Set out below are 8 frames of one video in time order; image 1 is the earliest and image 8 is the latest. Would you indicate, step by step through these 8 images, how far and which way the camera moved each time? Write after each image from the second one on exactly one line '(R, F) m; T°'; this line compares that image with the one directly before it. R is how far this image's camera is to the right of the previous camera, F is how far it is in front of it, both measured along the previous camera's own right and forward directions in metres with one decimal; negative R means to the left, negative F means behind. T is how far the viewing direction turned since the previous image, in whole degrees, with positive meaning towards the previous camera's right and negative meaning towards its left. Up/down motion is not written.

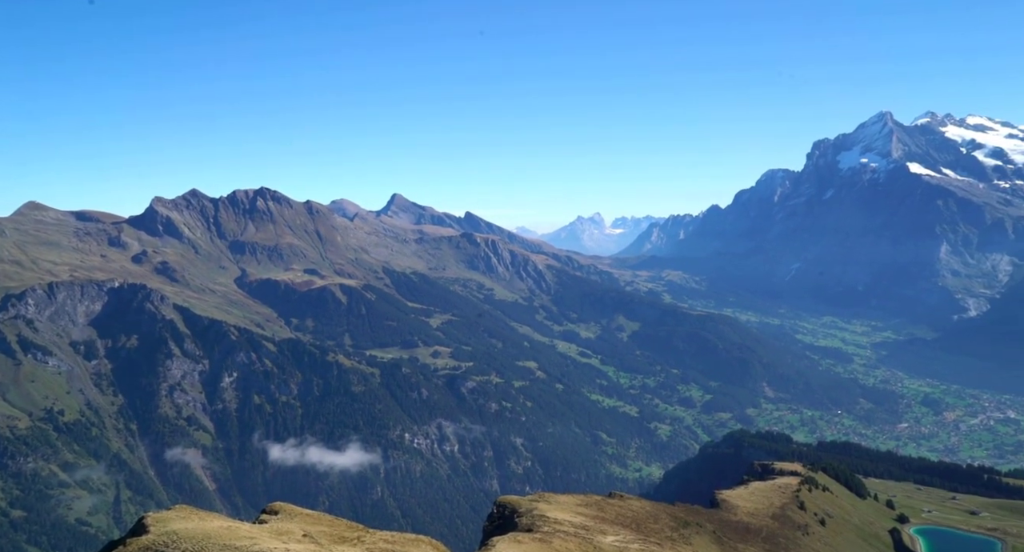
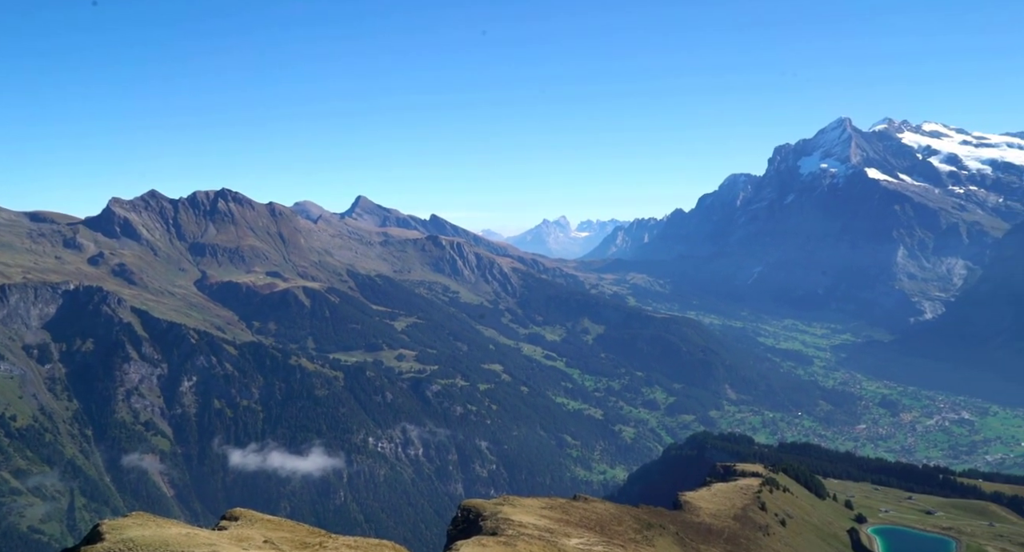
(+1.5, -0.7) m; +2°
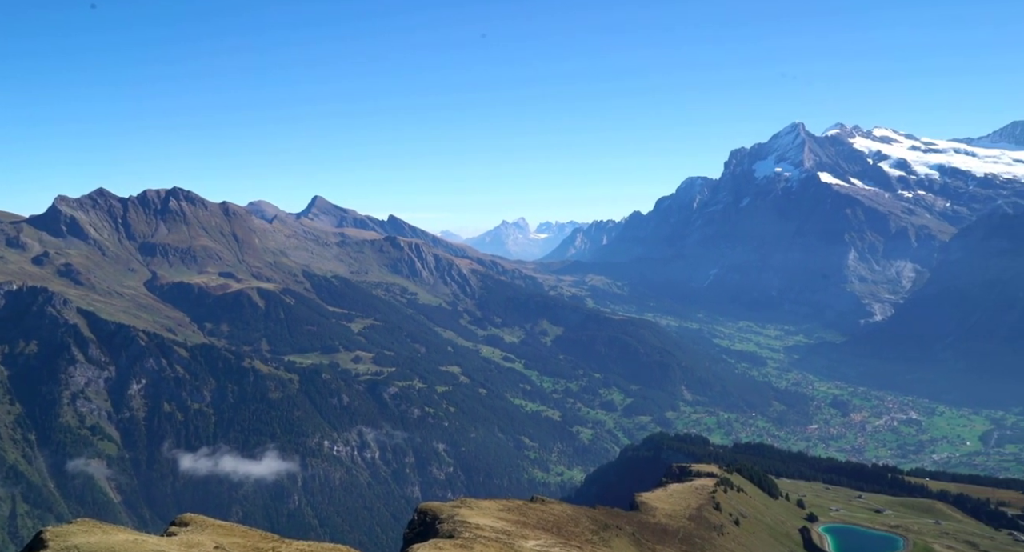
(+1.7, +0.5) m; +2°
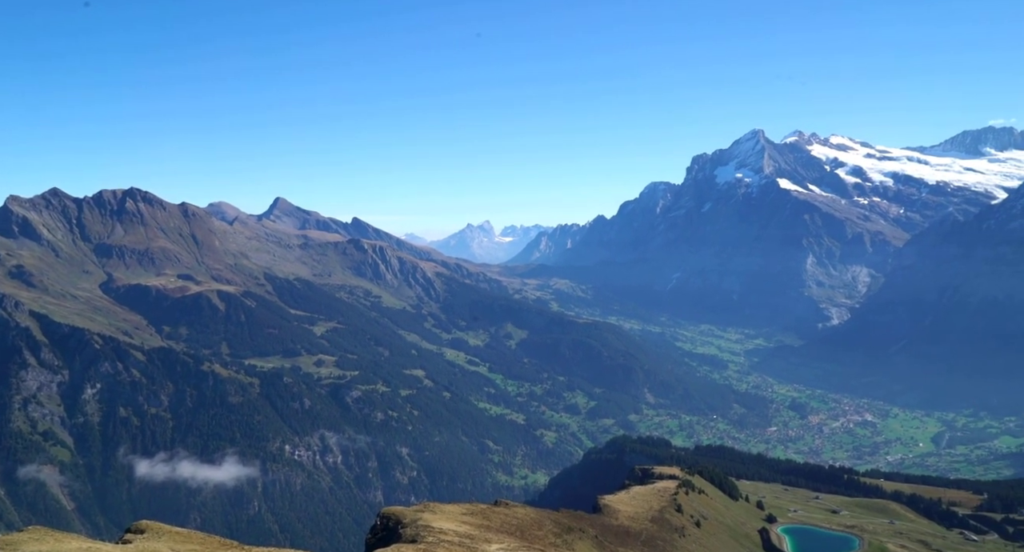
(+2.0, -0.5) m; +2°
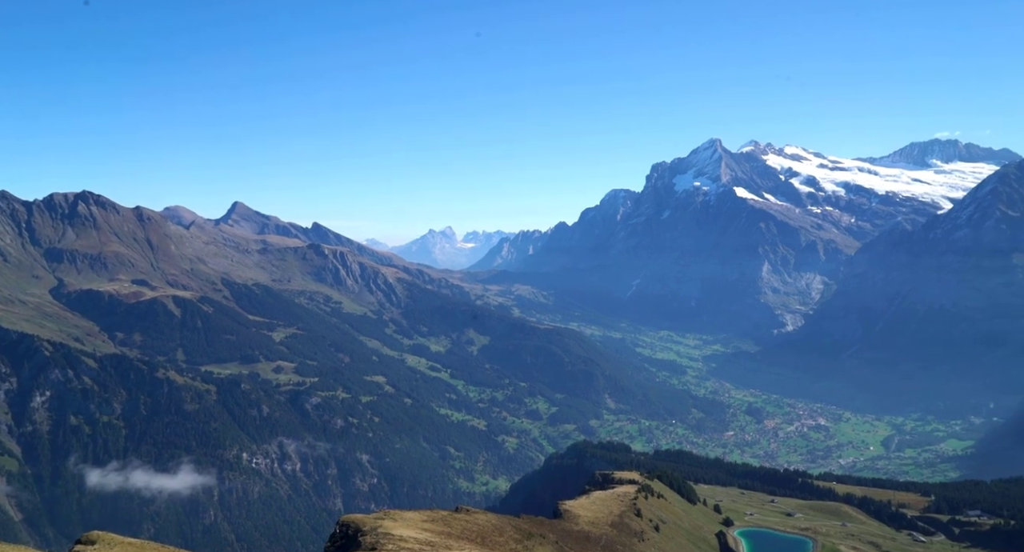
(+2.2, -0.8) m; +2°
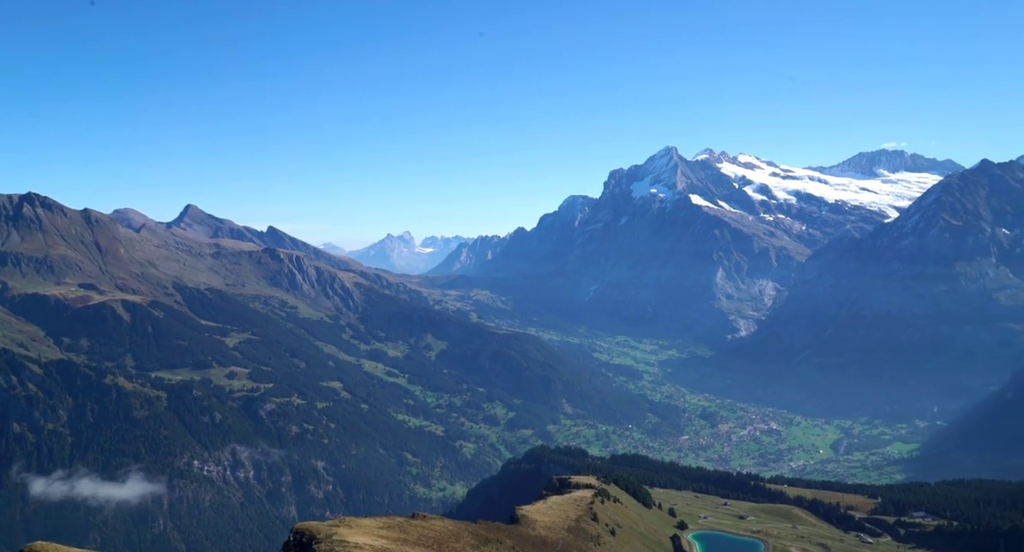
(+2.1, +0.3) m; +2°
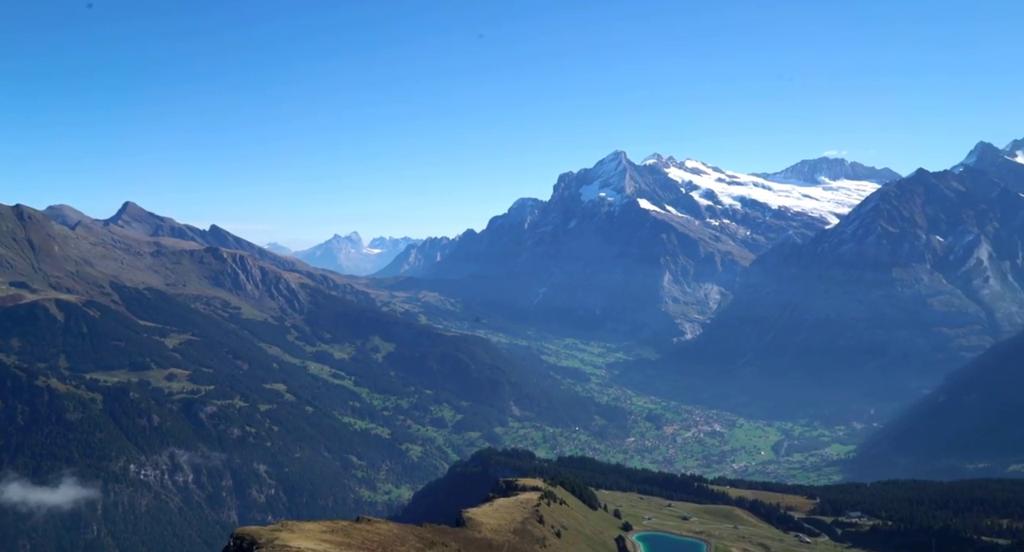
(+2.1, +2.5) m; +3°
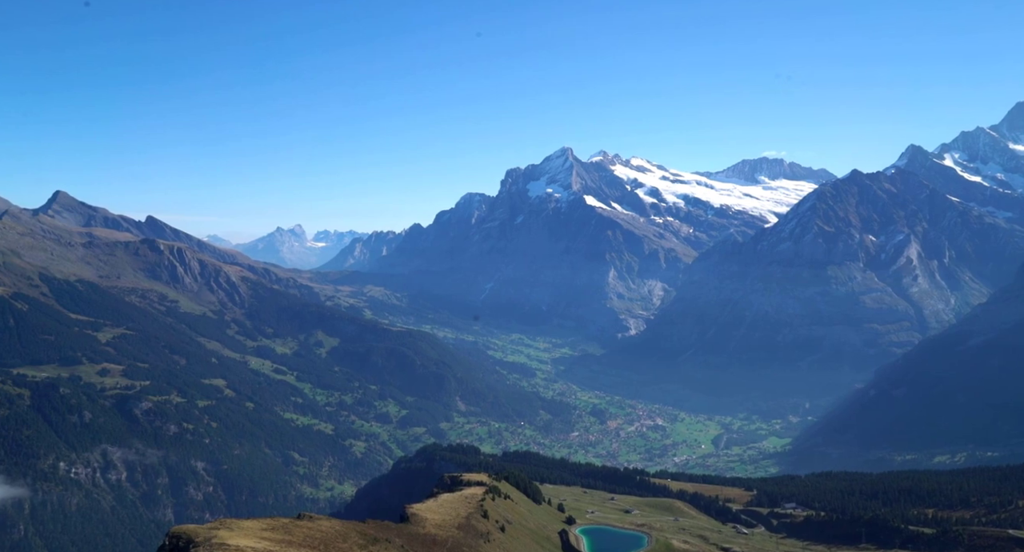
(+2.2, +3.8) m; +3°
